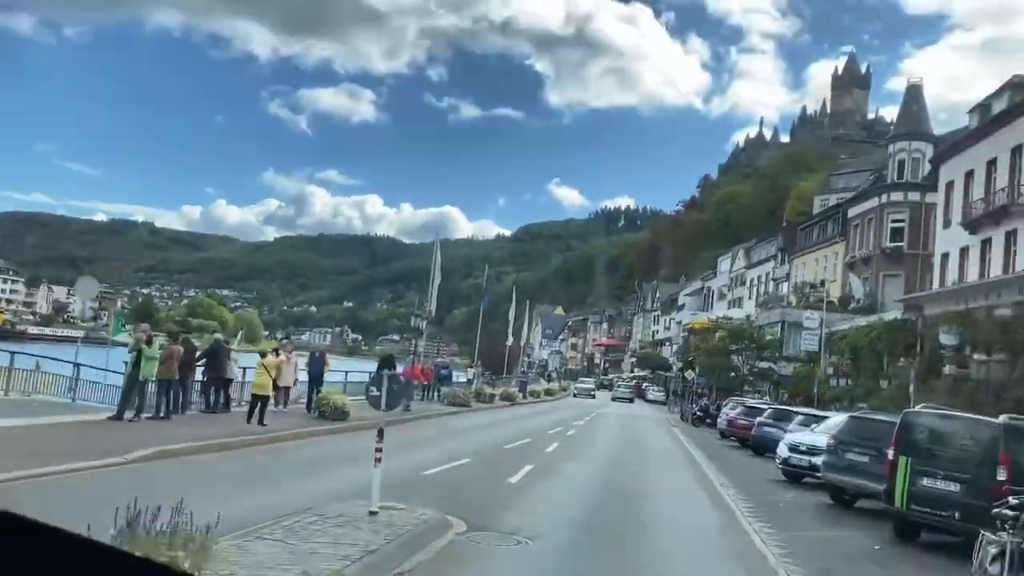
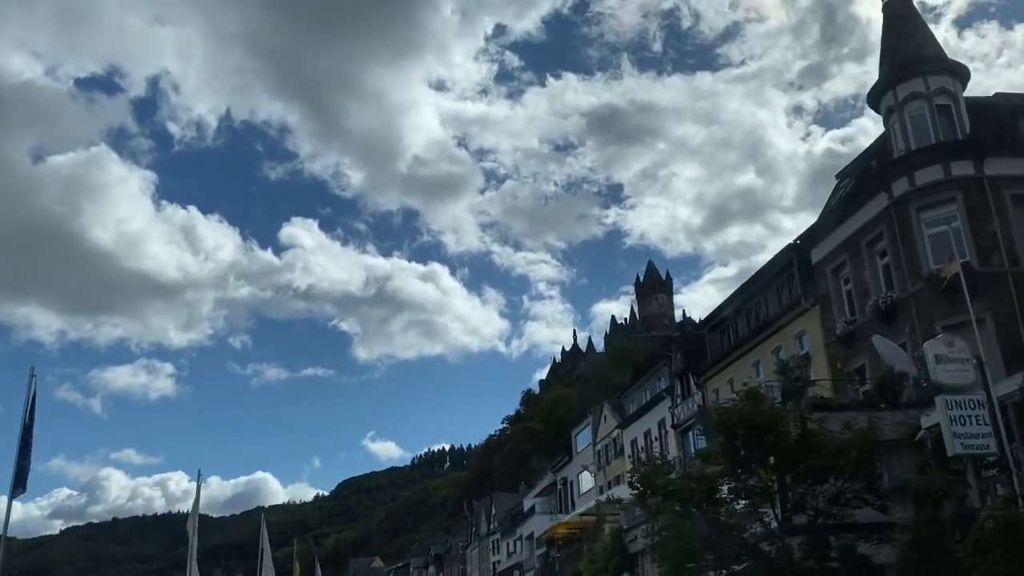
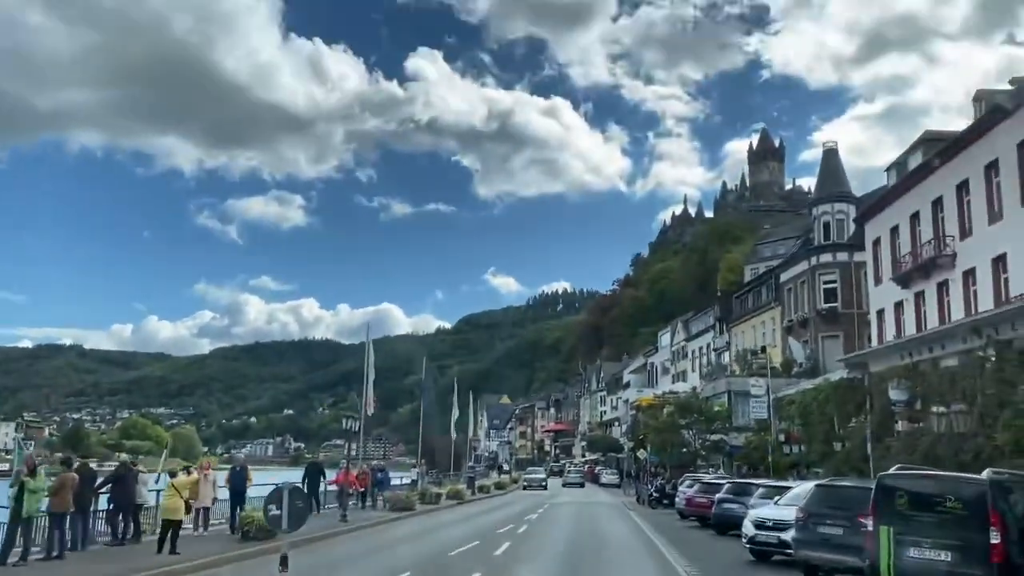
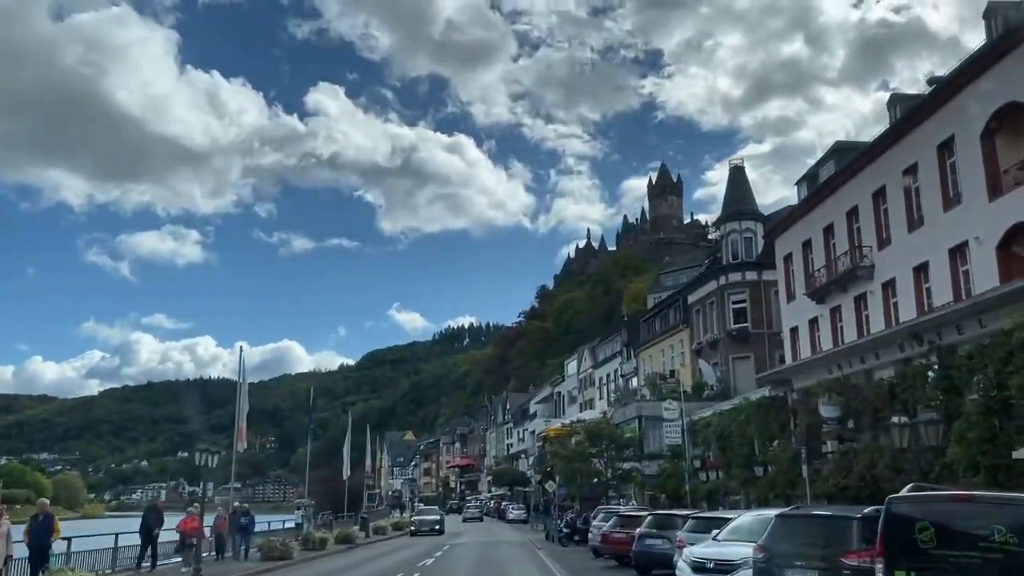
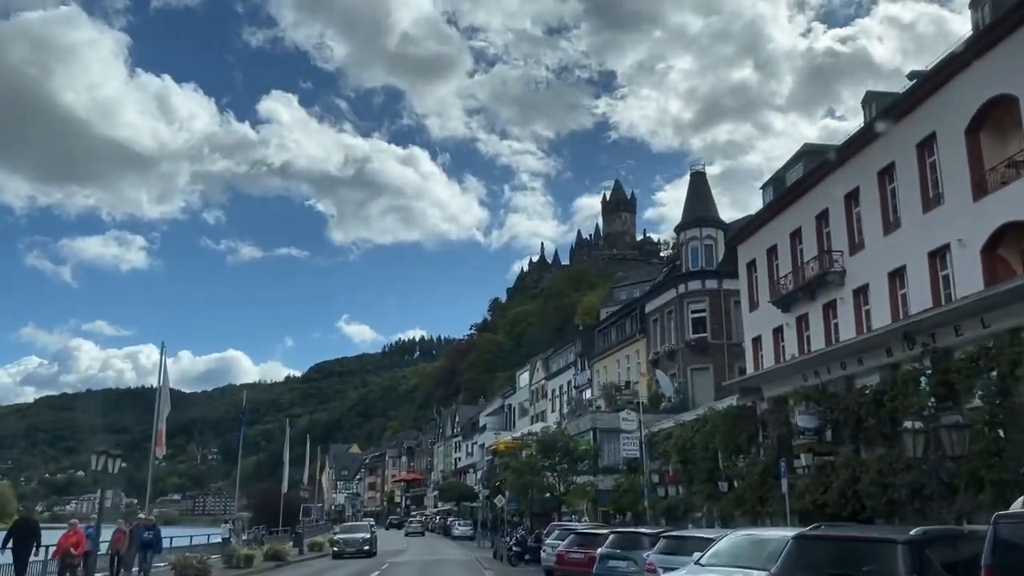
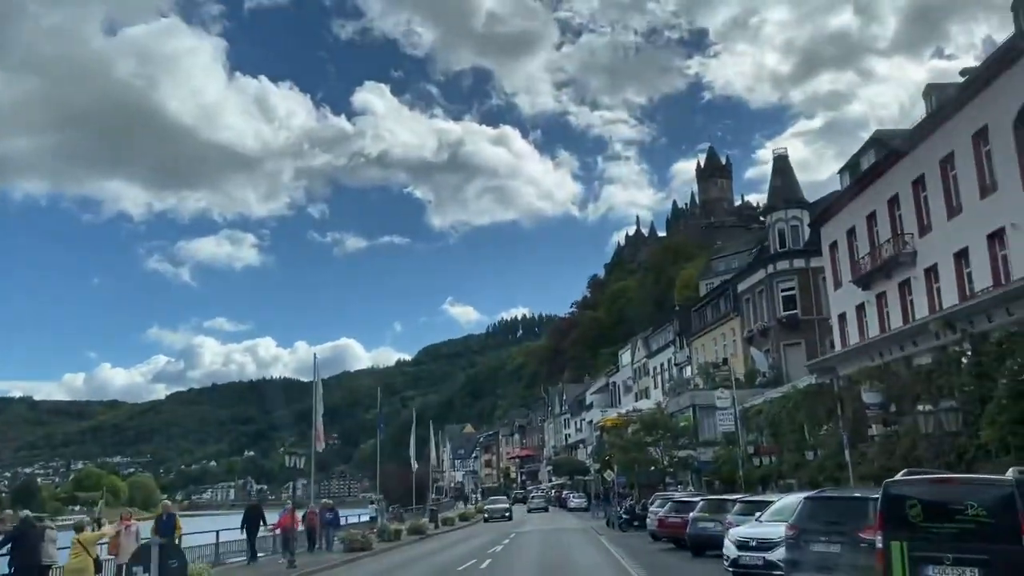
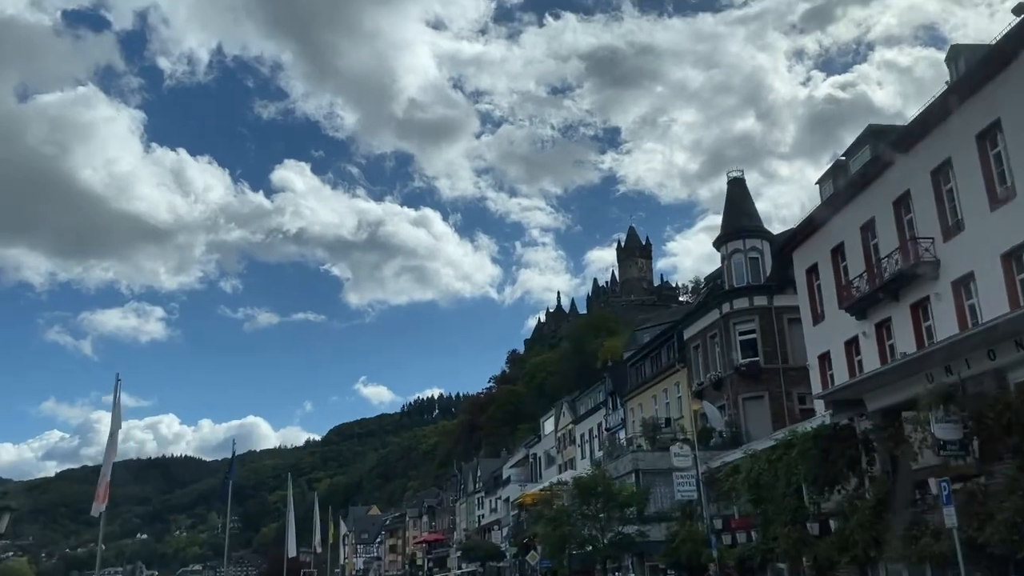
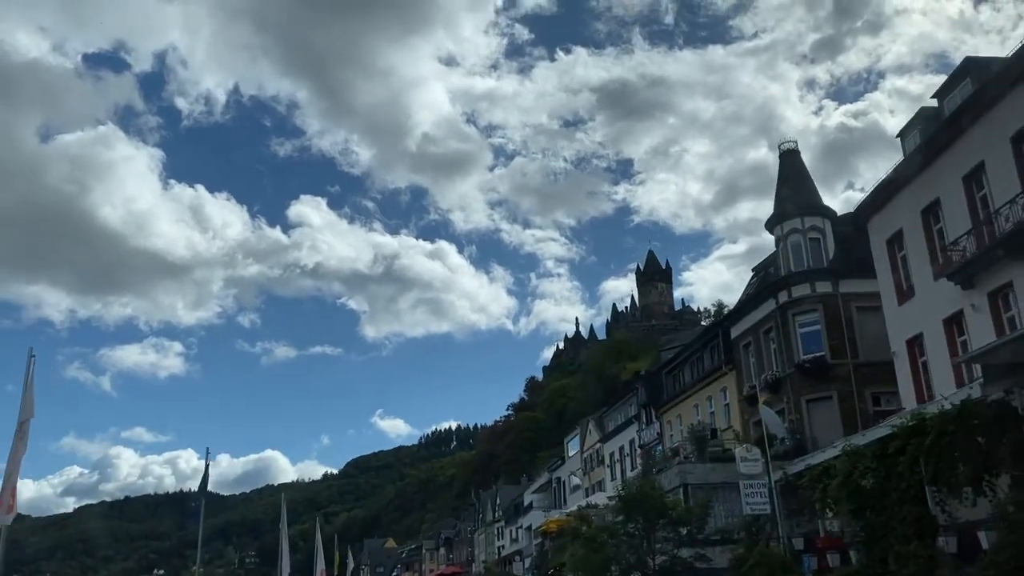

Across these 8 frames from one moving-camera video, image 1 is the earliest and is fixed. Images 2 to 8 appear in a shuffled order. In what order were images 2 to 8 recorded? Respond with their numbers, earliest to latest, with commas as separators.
3, 6, 4, 5, 7, 8, 2
